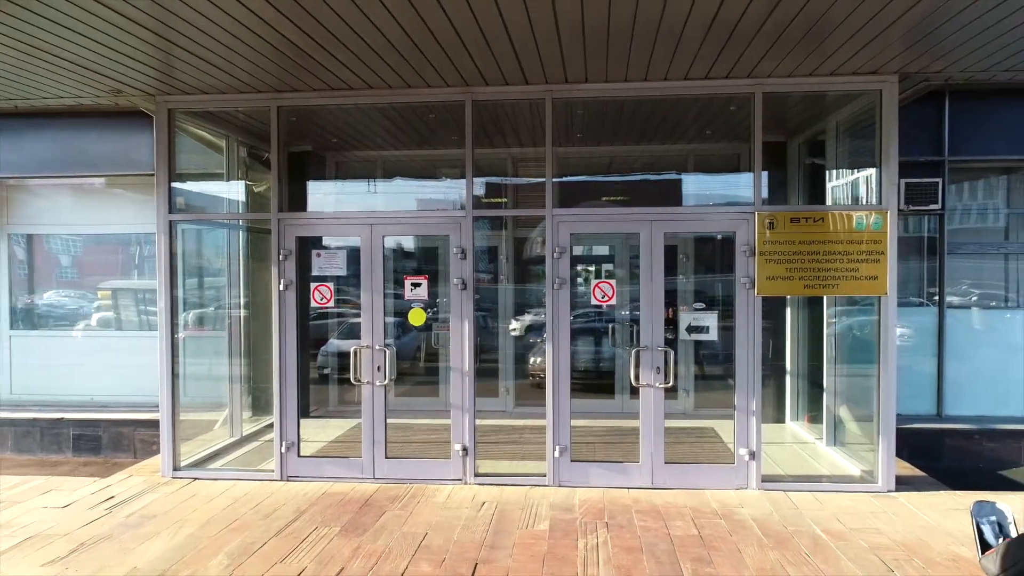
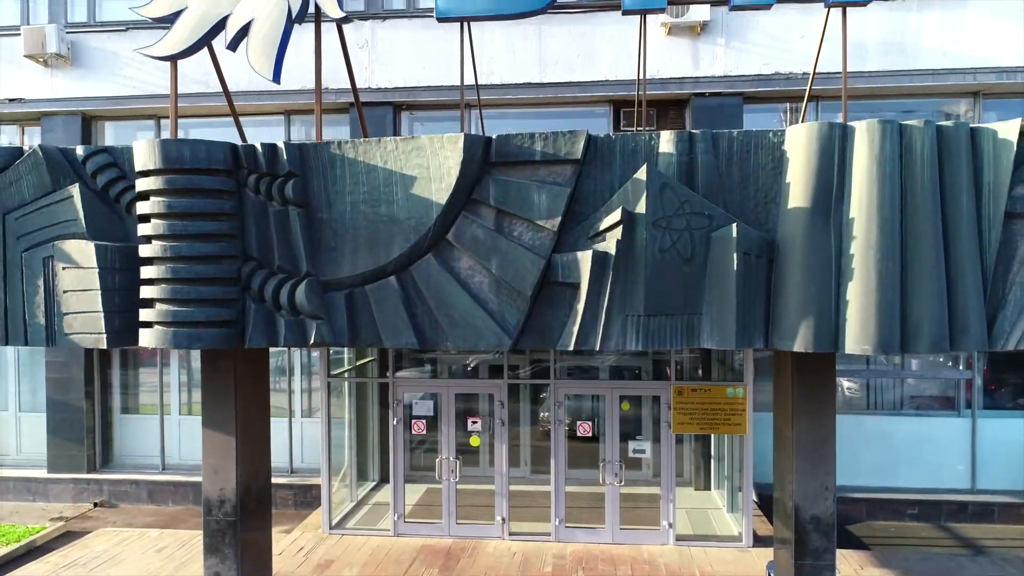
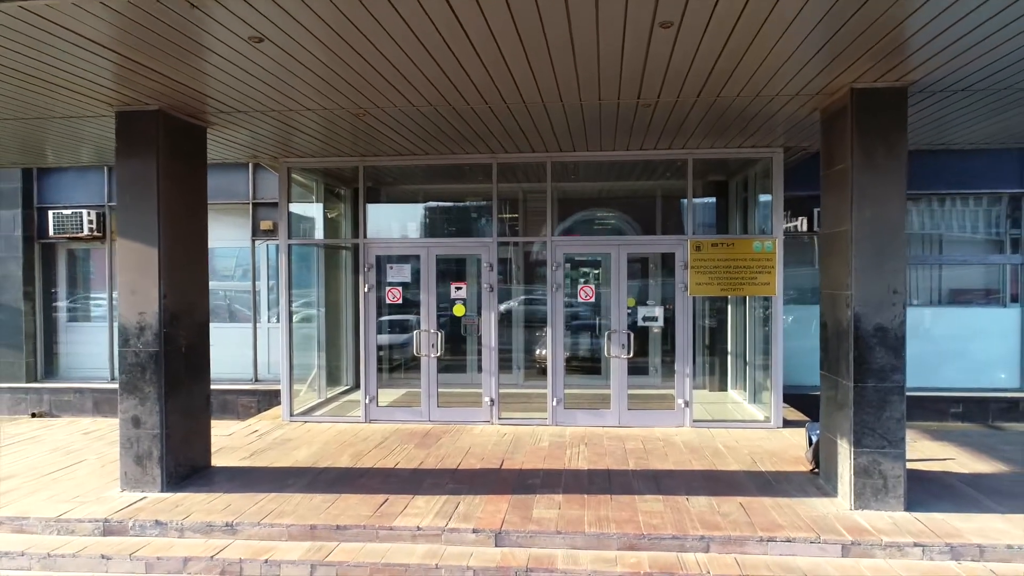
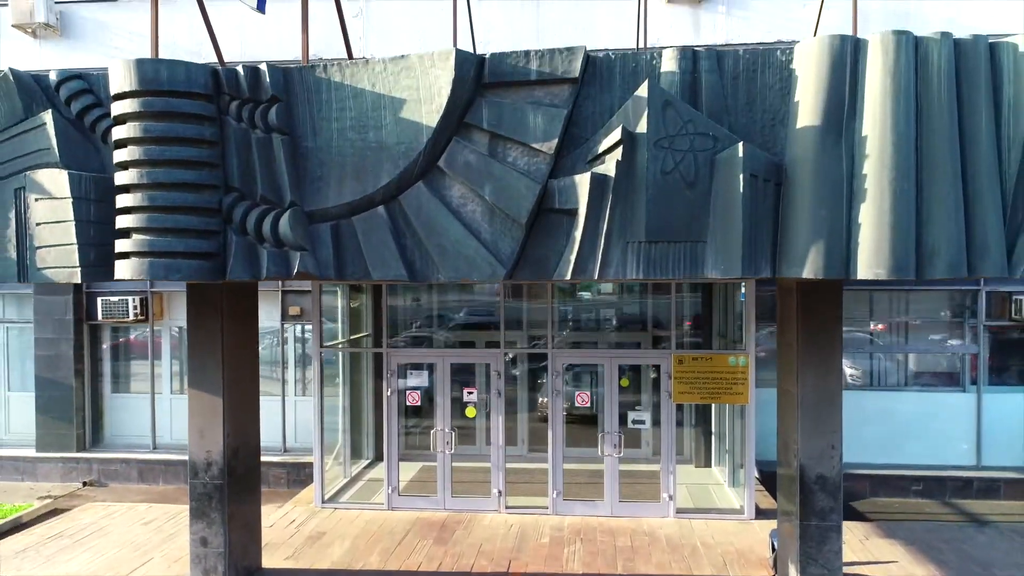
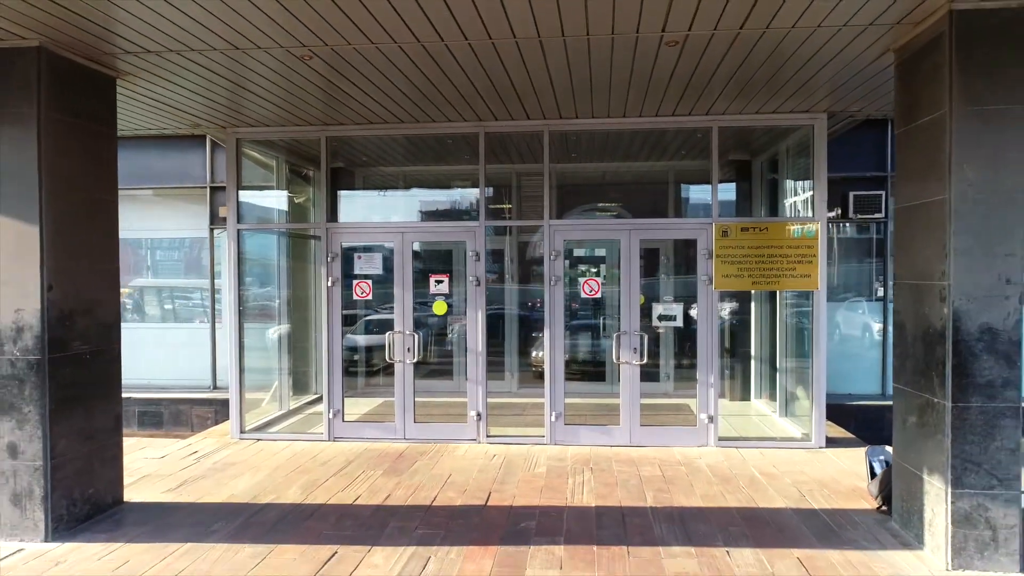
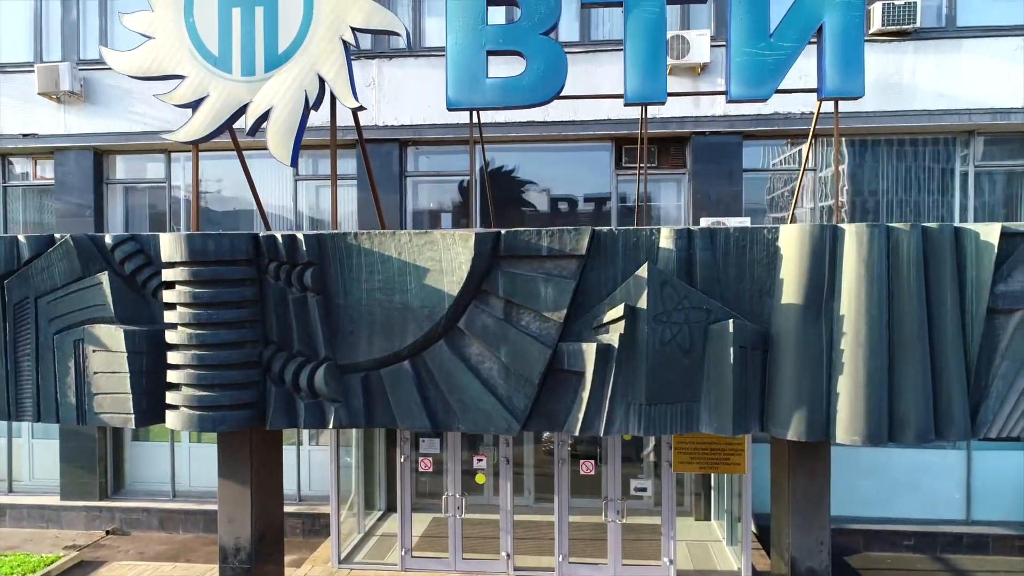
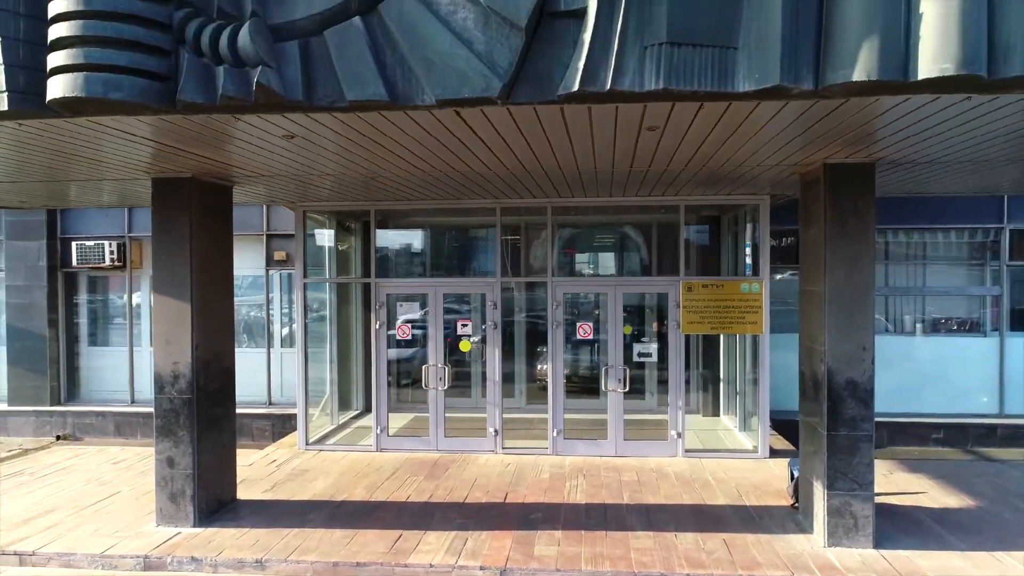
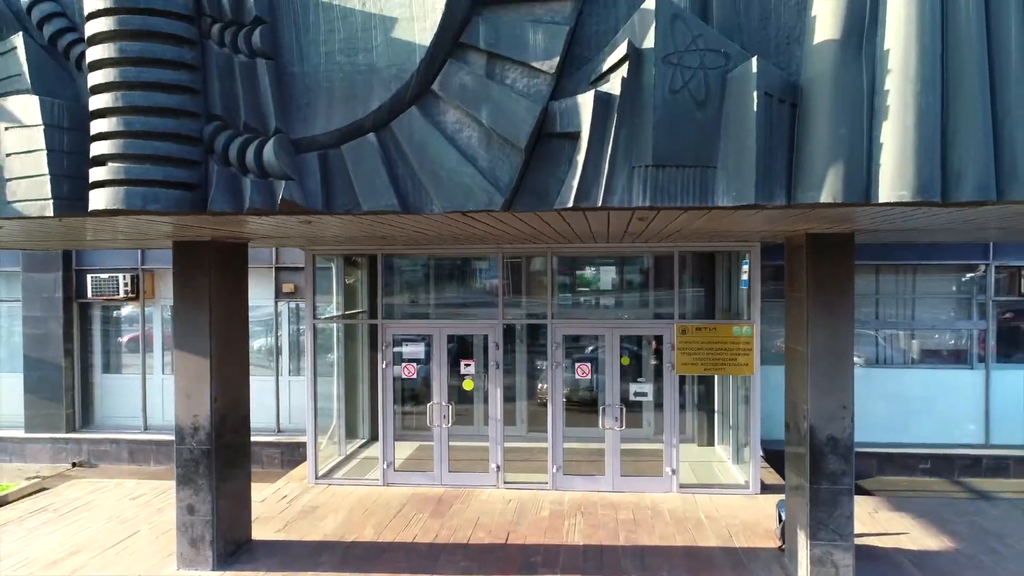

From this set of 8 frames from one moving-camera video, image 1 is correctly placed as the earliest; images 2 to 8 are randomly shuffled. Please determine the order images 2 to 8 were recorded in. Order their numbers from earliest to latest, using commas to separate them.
5, 3, 7, 8, 4, 2, 6
